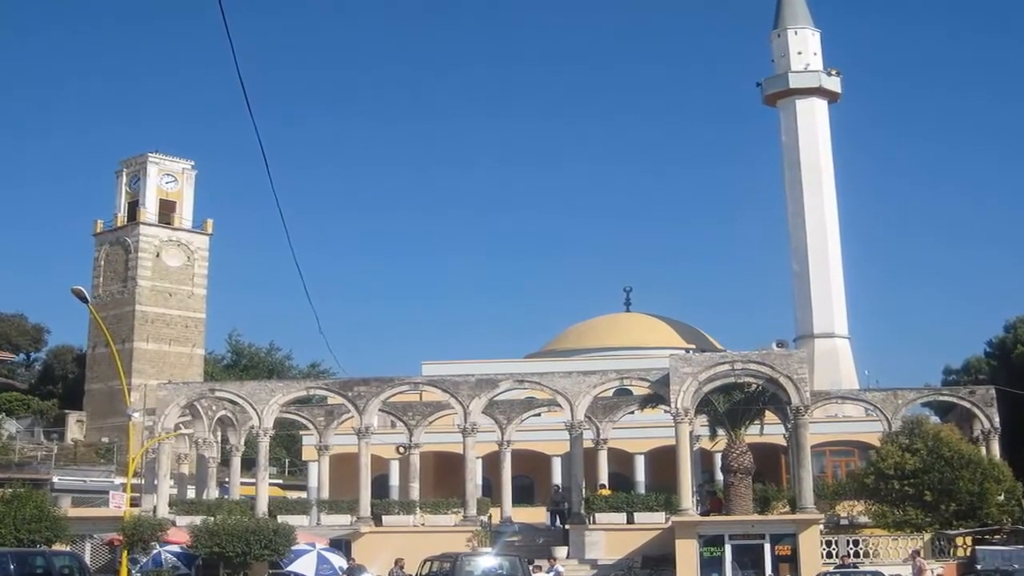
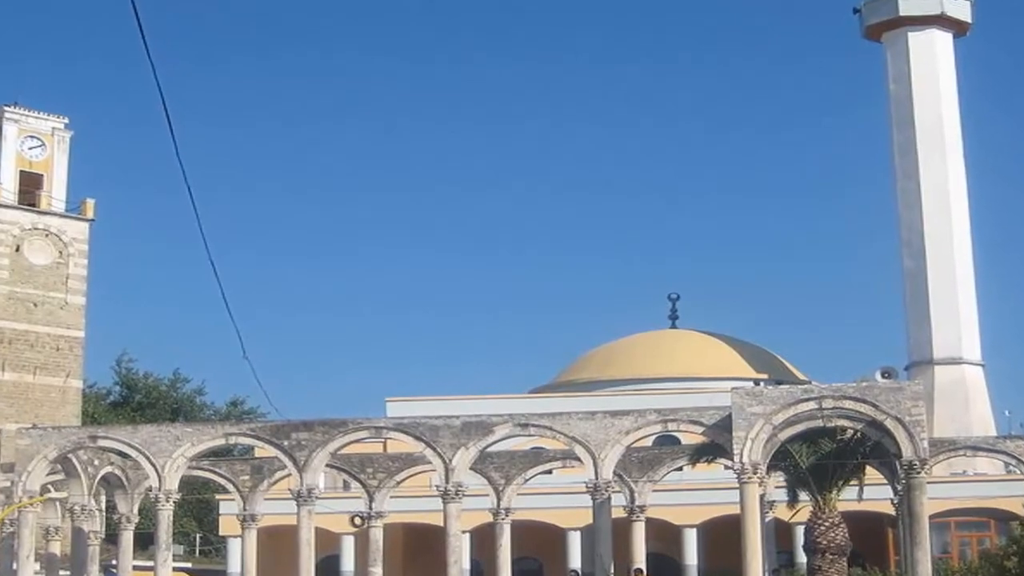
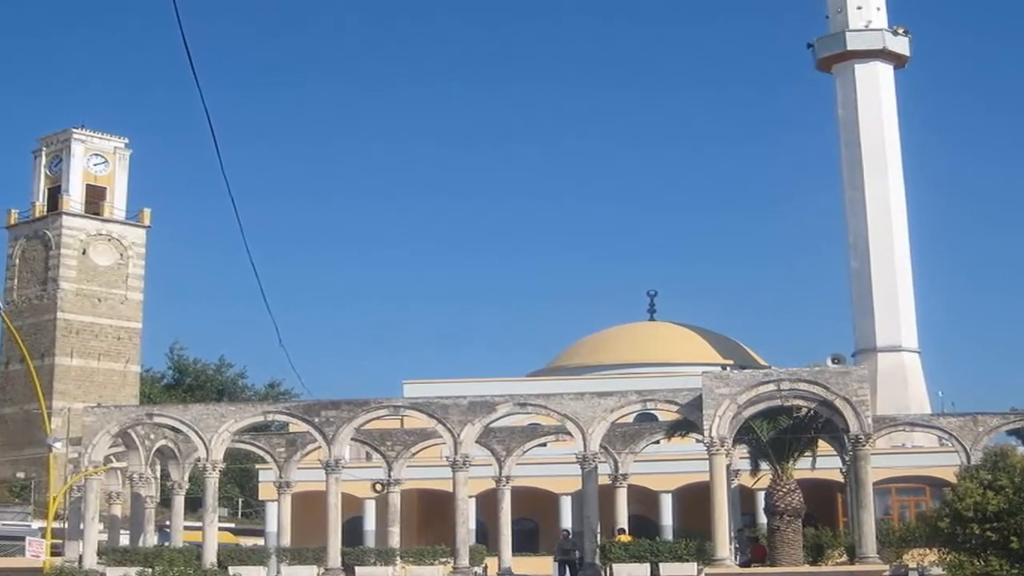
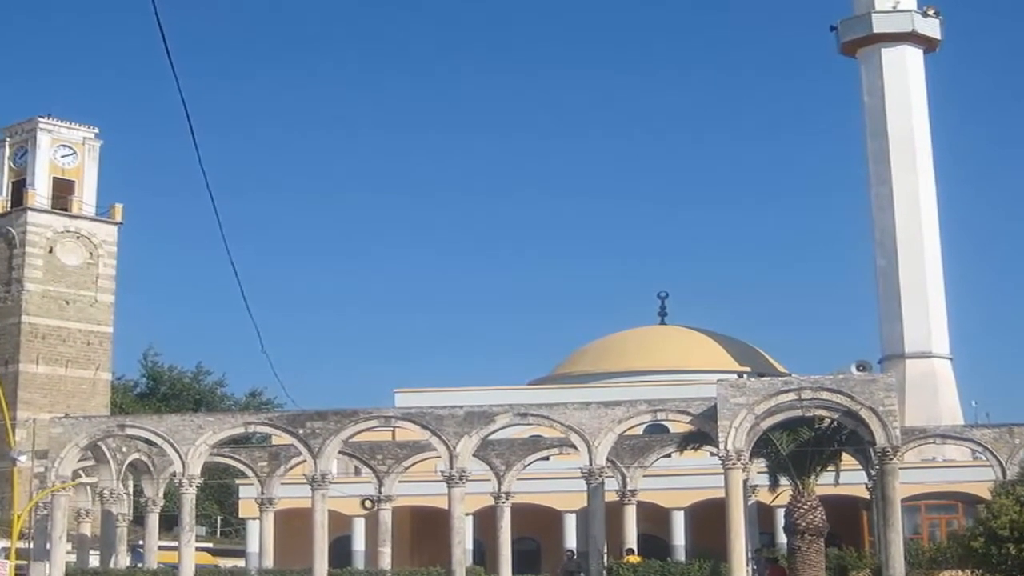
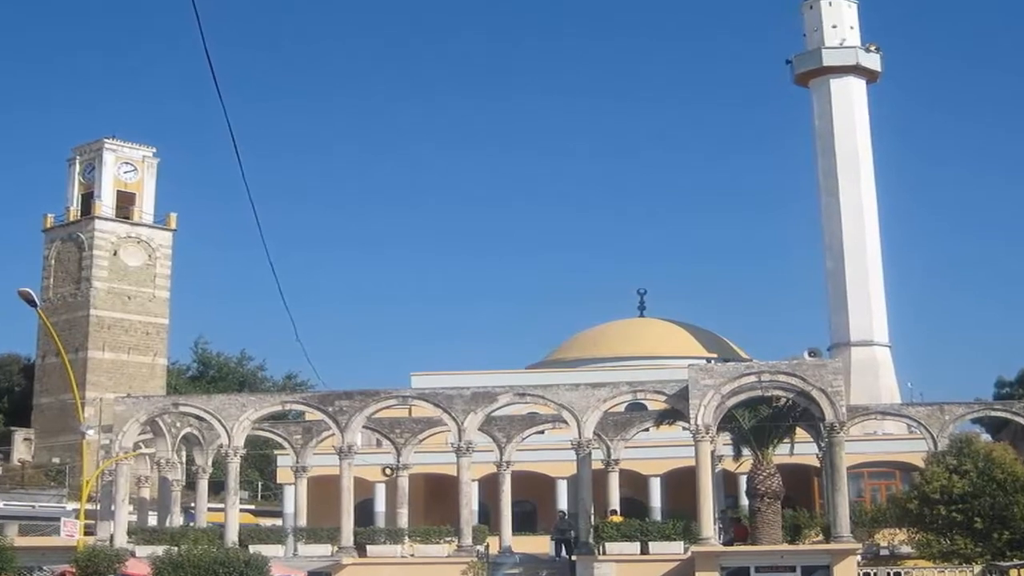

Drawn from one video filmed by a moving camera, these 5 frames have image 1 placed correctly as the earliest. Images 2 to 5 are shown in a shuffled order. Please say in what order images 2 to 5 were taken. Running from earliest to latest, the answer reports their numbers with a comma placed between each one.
5, 3, 4, 2
